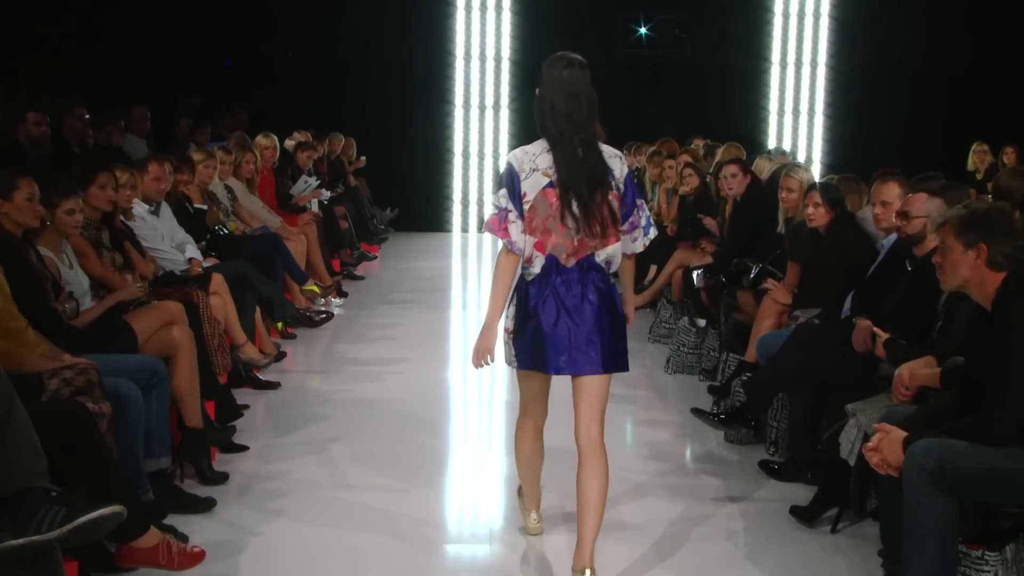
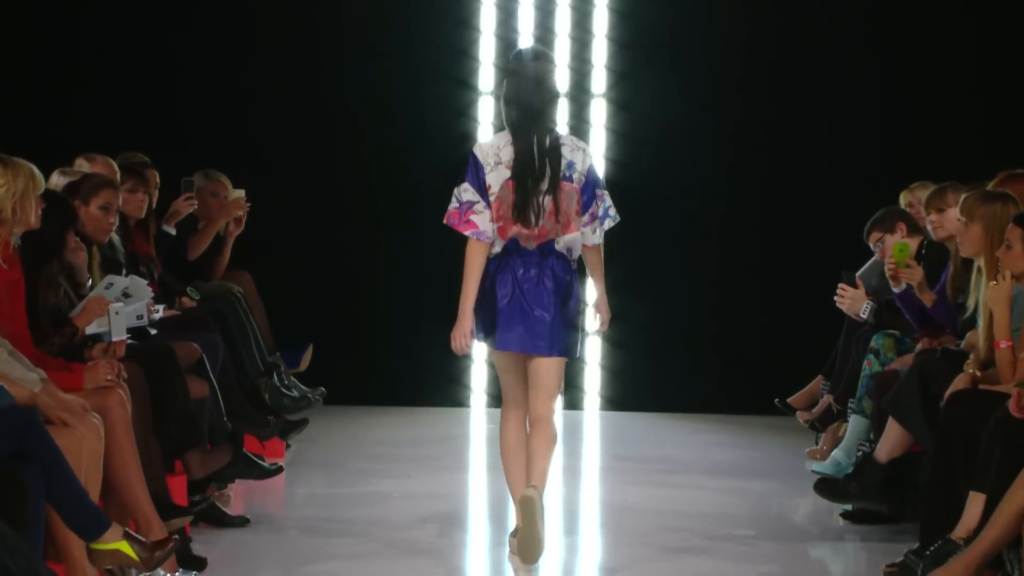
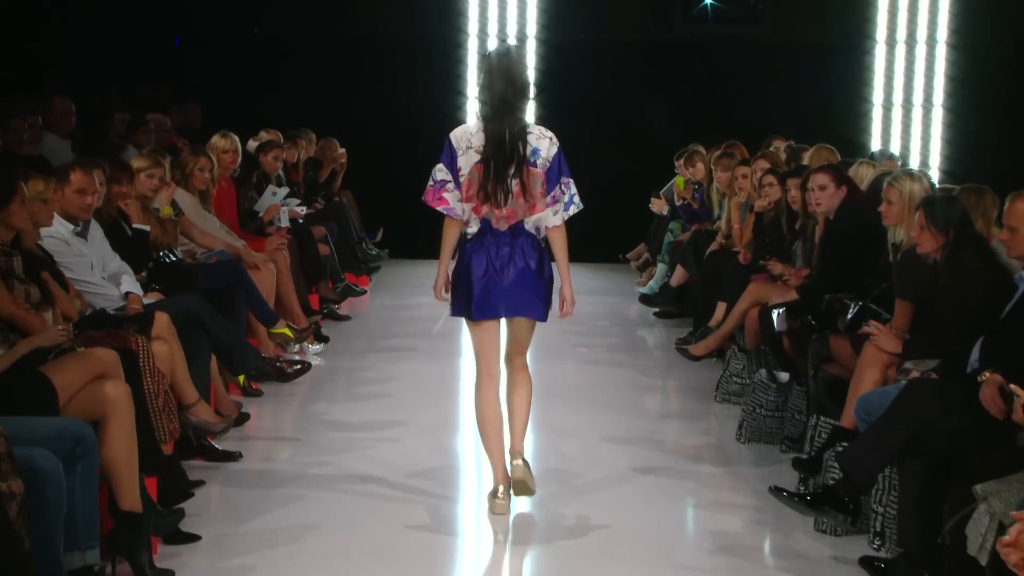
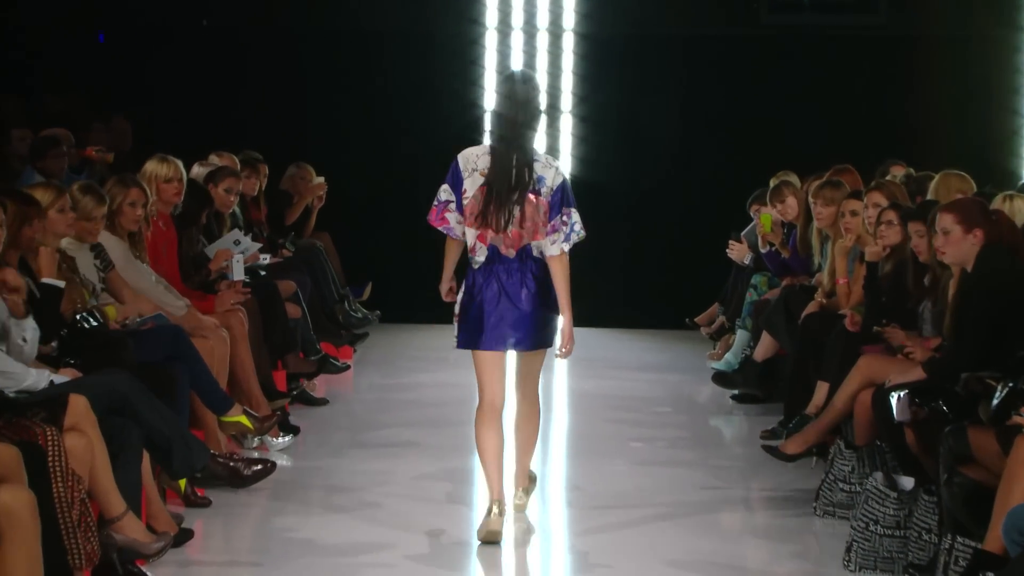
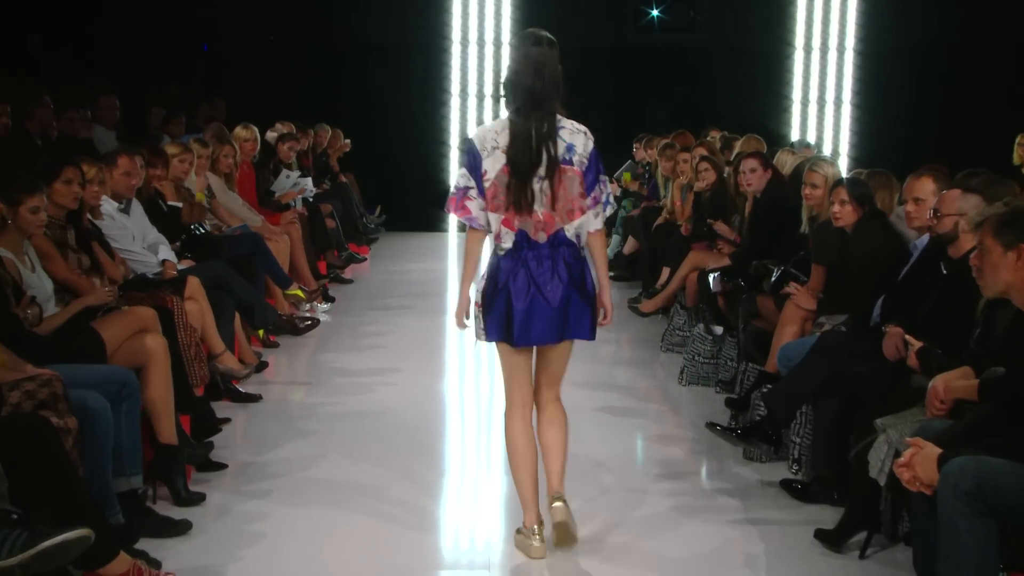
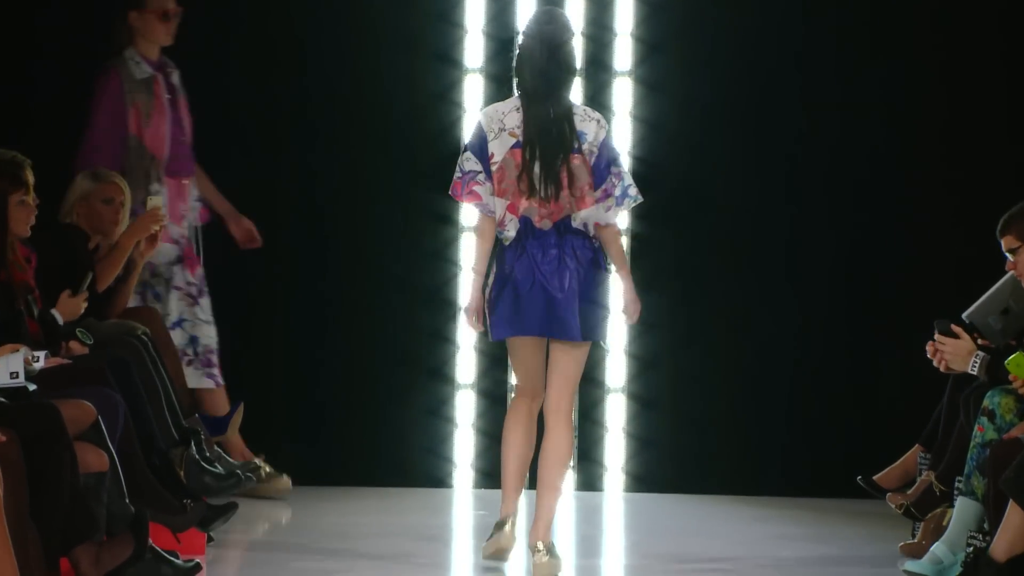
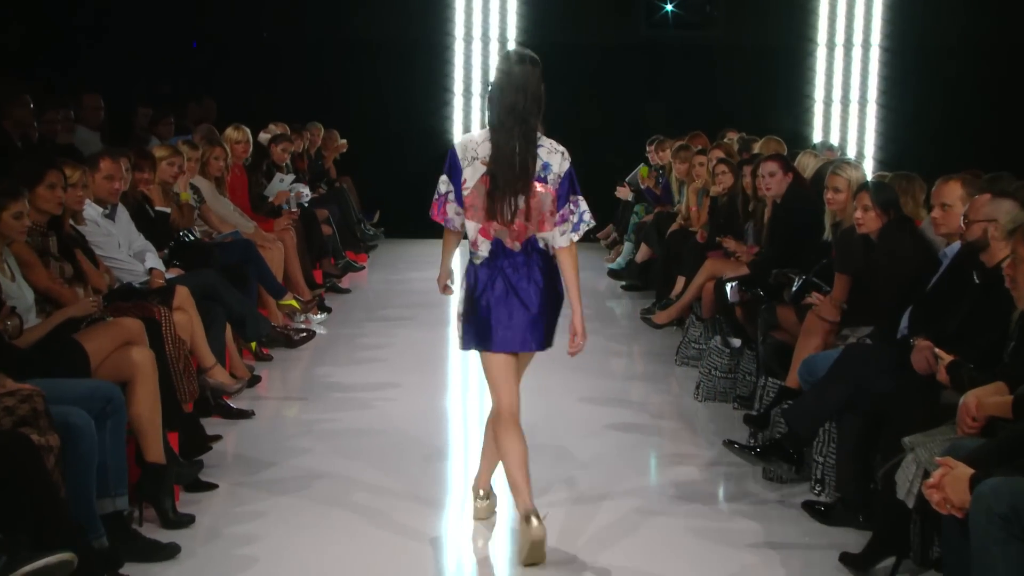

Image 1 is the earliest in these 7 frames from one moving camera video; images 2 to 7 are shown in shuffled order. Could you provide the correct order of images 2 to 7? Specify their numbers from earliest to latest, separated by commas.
5, 7, 3, 4, 2, 6
